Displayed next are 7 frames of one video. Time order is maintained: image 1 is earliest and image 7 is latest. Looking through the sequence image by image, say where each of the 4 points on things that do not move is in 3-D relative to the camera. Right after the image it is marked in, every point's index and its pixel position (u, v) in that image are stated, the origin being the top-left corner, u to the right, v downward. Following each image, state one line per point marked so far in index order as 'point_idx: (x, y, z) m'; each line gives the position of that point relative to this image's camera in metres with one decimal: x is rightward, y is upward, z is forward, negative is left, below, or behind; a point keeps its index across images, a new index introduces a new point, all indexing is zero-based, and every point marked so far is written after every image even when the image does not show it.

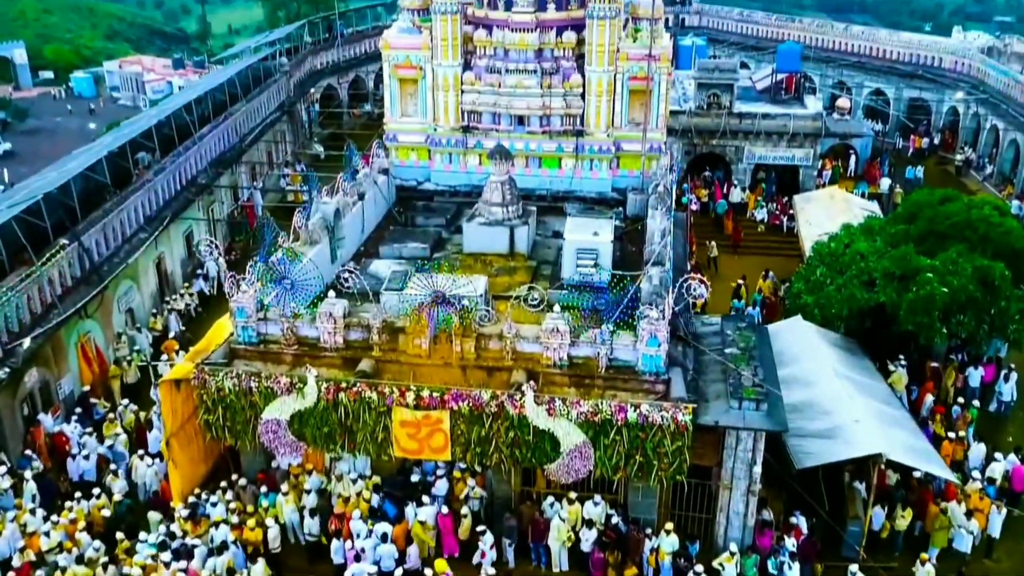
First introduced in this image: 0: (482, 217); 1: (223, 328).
0: (-0.6, +1.5, +19.8) m
1: (-5.2, -0.7, +16.9) m
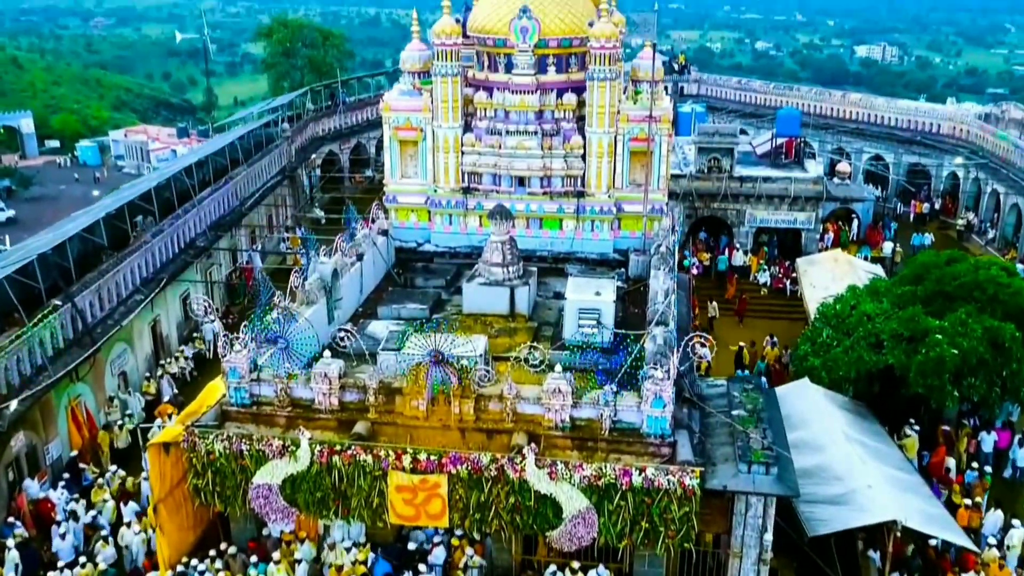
0: (-0.6, +0.2, +19.5) m
1: (-5.2, -1.8, +16.5) m
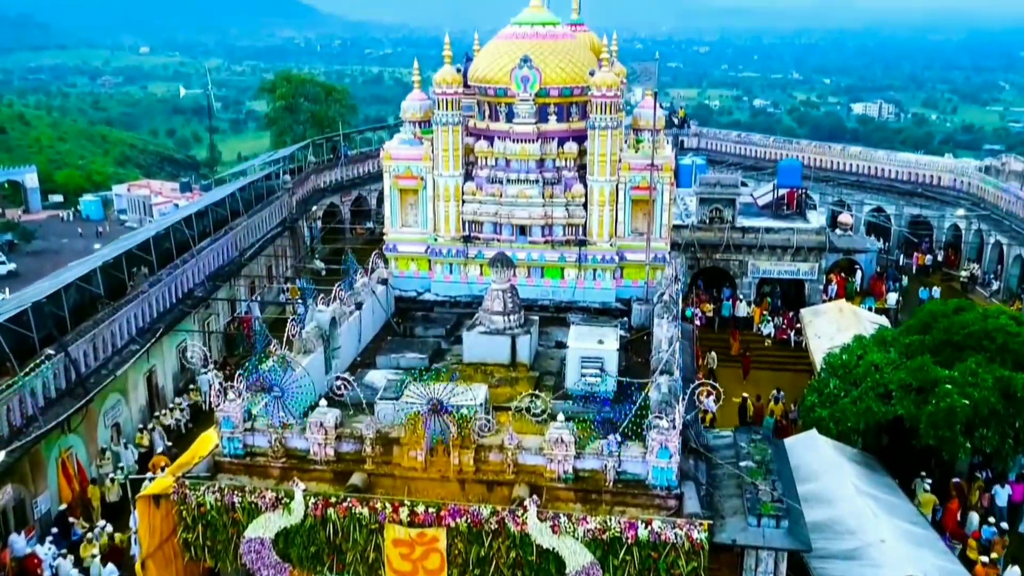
0: (-0.6, -0.8, +19.2) m
1: (-5.1, -2.6, +16.0) m
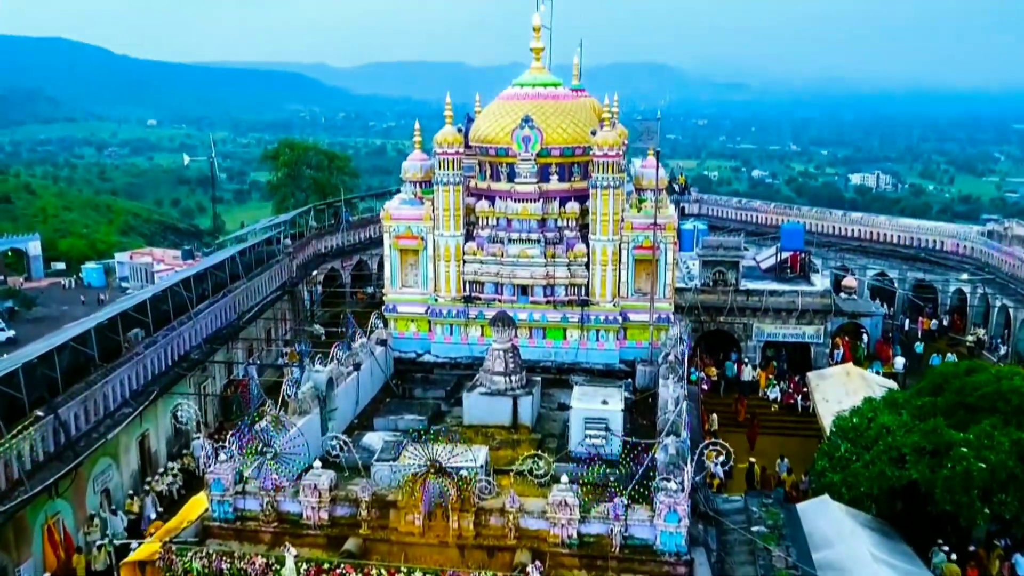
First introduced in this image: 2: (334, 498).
0: (-0.6, -2.0, +18.7) m
1: (-5.1, -3.5, +15.4) m
2: (-2.7, -3.2, +14.2) m
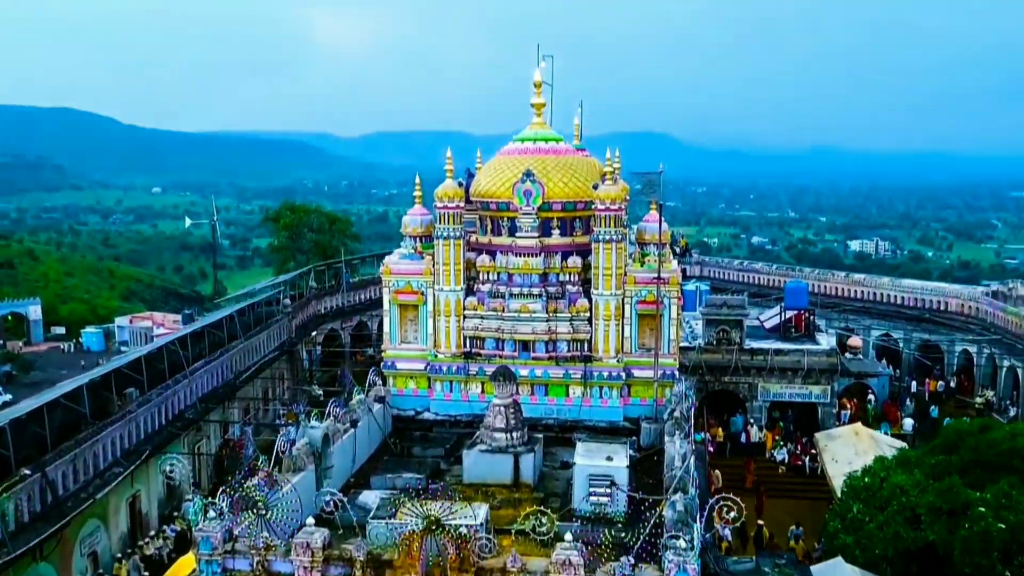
0: (-0.6, -3.0, +18.2) m
1: (-5.1, -4.3, +14.8) m
2: (-2.7, -3.9, +13.6) m
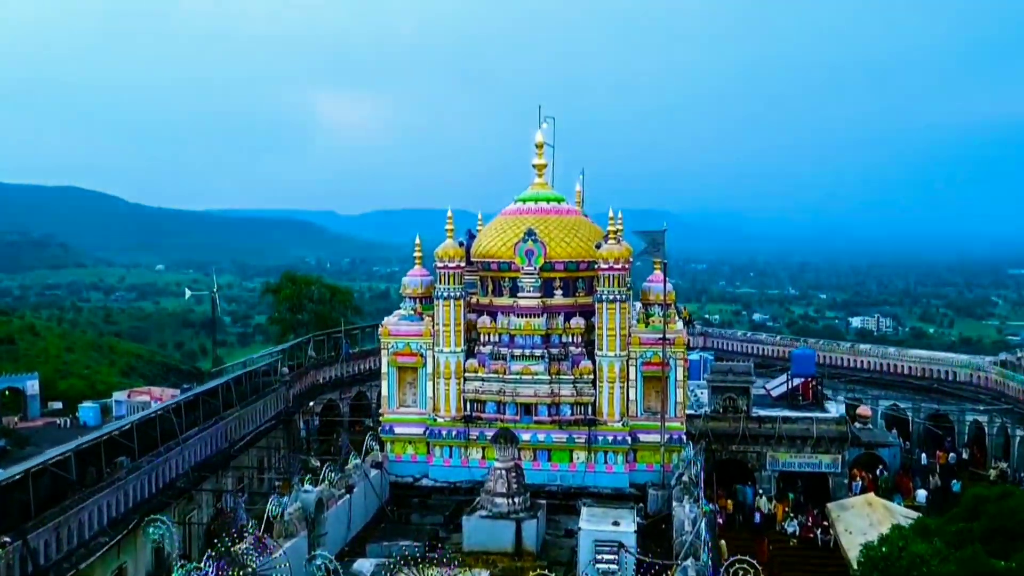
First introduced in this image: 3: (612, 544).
0: (-0.5, -4.1, +17.4) m
1: (-5.1, -5.1, +13.9) m
2: (-2.6, -4.6, +12.7) m
3: (+1.6, -4.1, +15.1) m
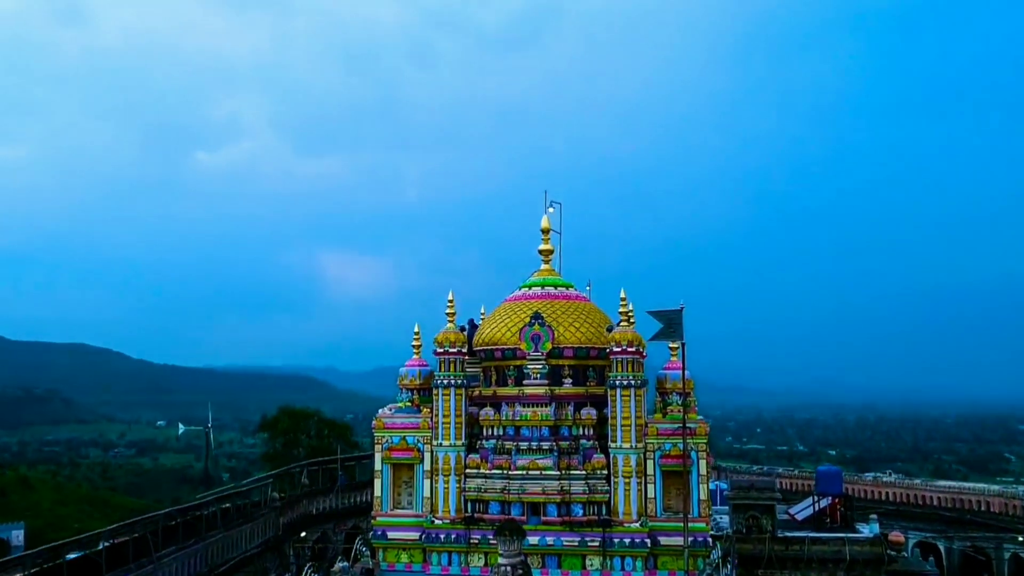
0: (-0.4, -5.2, +15.2) m
1: (-5.0, -5.7, +11.6) m
2: (-2.5, -5.0, +10.5) m
3: (+1.7, -4.9, +12.9) m
